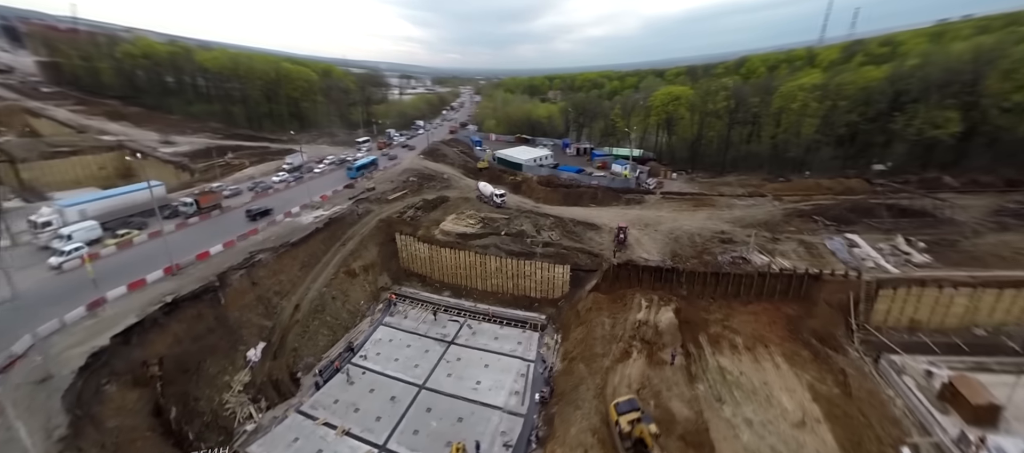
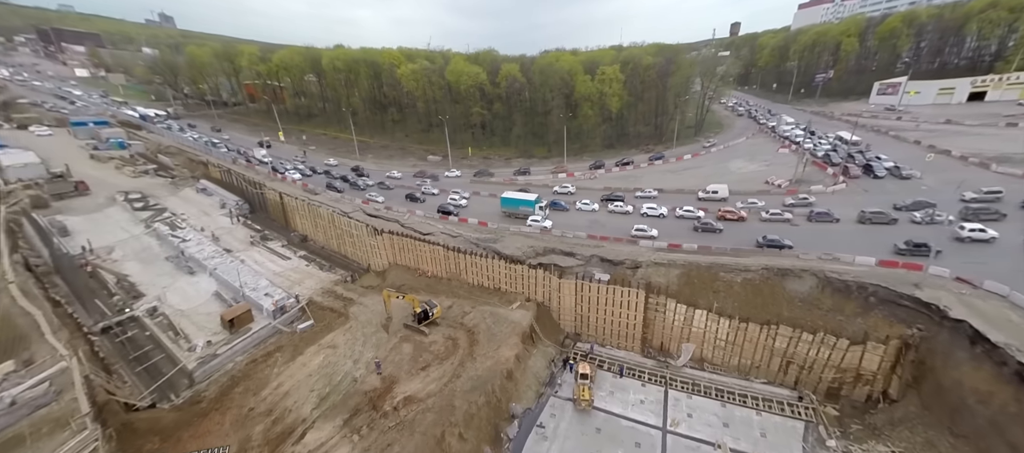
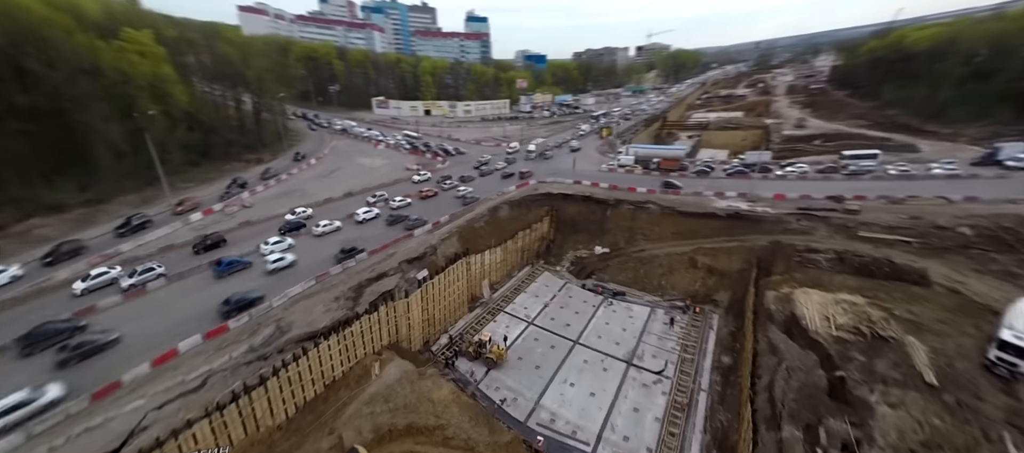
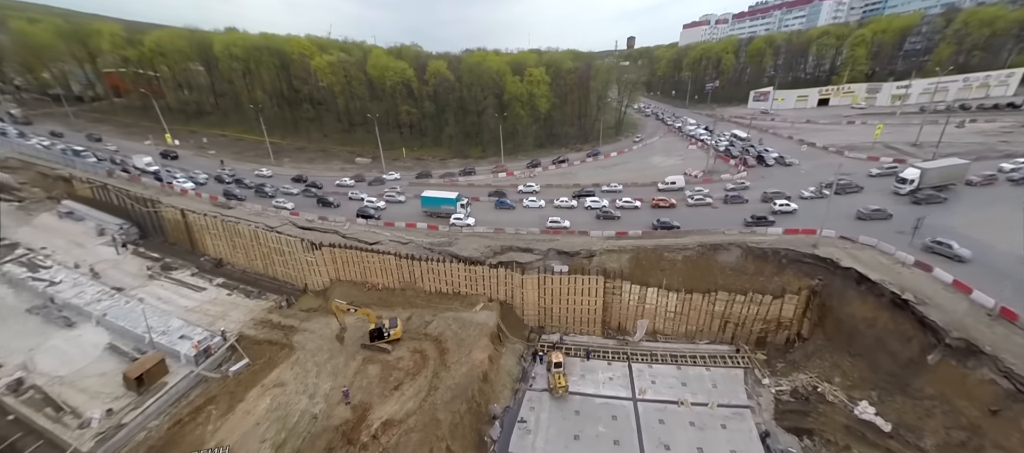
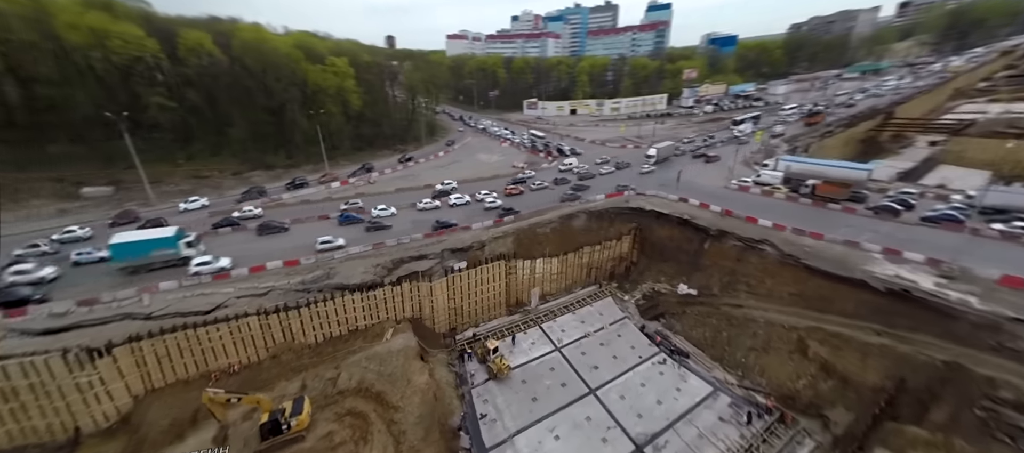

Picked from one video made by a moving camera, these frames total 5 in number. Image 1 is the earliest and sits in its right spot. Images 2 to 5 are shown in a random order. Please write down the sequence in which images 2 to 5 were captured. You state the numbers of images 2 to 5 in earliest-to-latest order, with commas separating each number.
3, 5, 4, 2
